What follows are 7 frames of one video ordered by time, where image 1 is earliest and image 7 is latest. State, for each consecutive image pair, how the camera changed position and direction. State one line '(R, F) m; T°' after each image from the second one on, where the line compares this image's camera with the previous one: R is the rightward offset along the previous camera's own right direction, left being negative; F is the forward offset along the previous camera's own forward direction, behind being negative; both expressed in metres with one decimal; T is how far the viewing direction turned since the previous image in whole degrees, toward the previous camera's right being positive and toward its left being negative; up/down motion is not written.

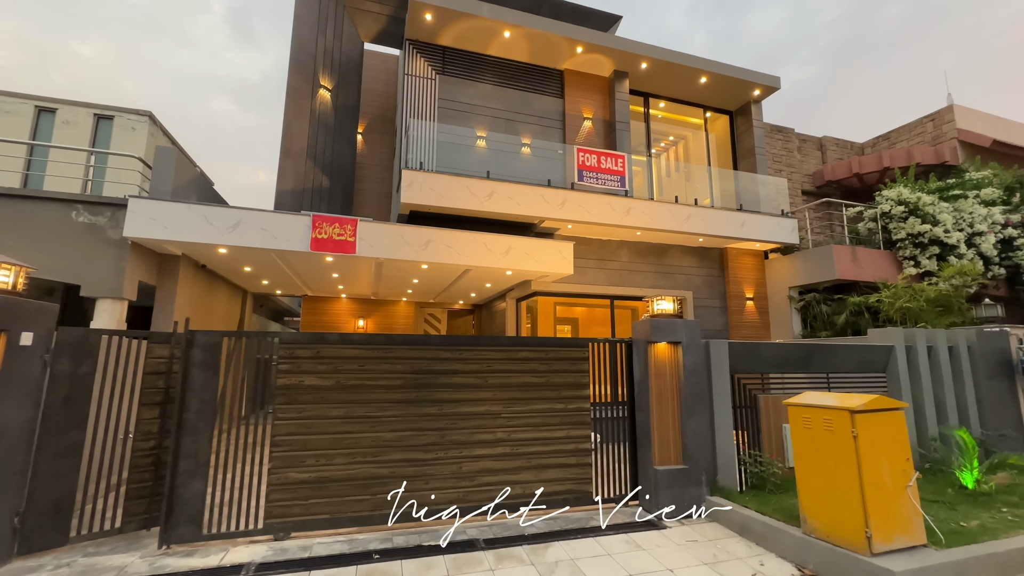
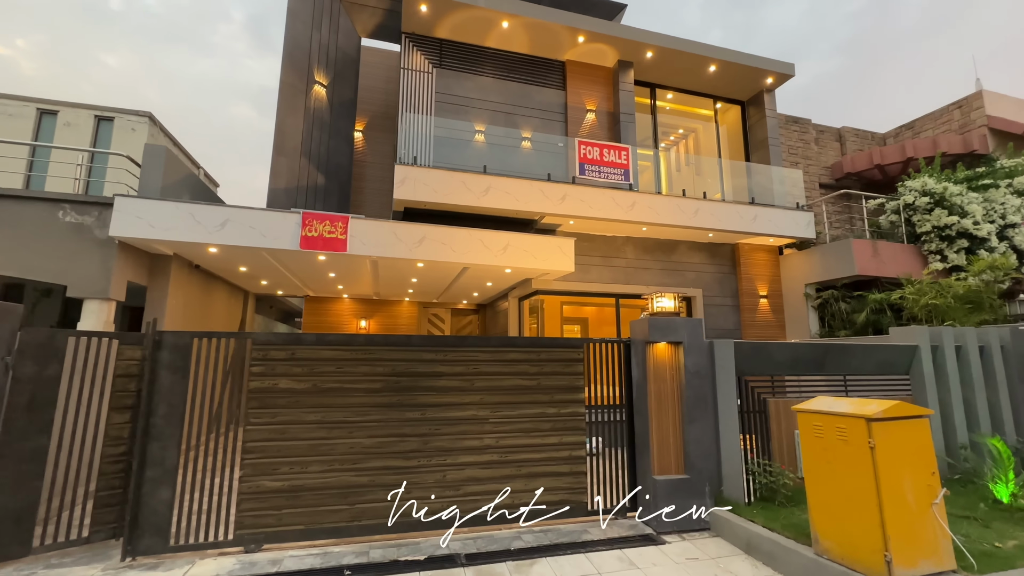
(+0.3, +0.3) m; -2°
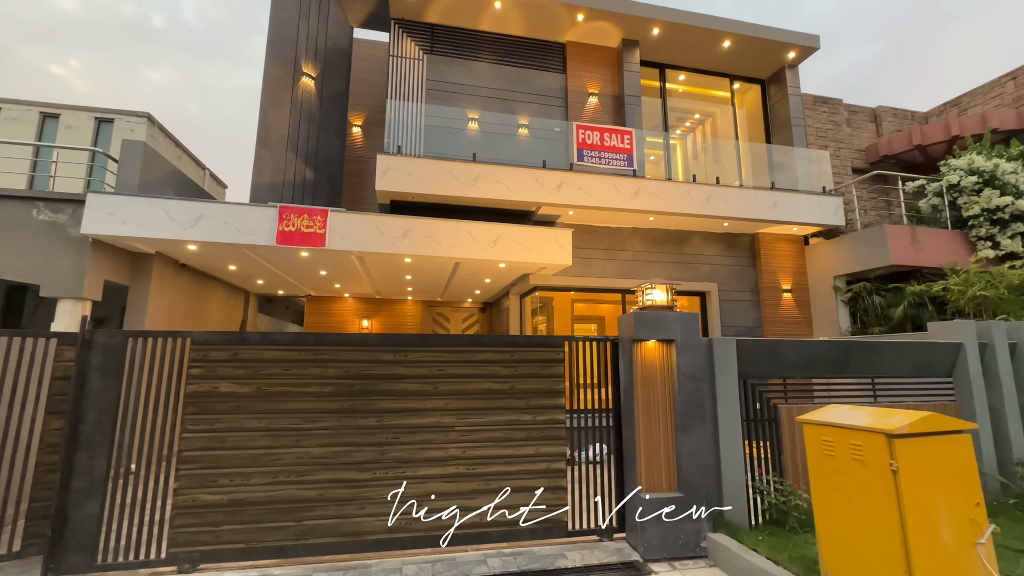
(+0.5, +0.5) m; -3°
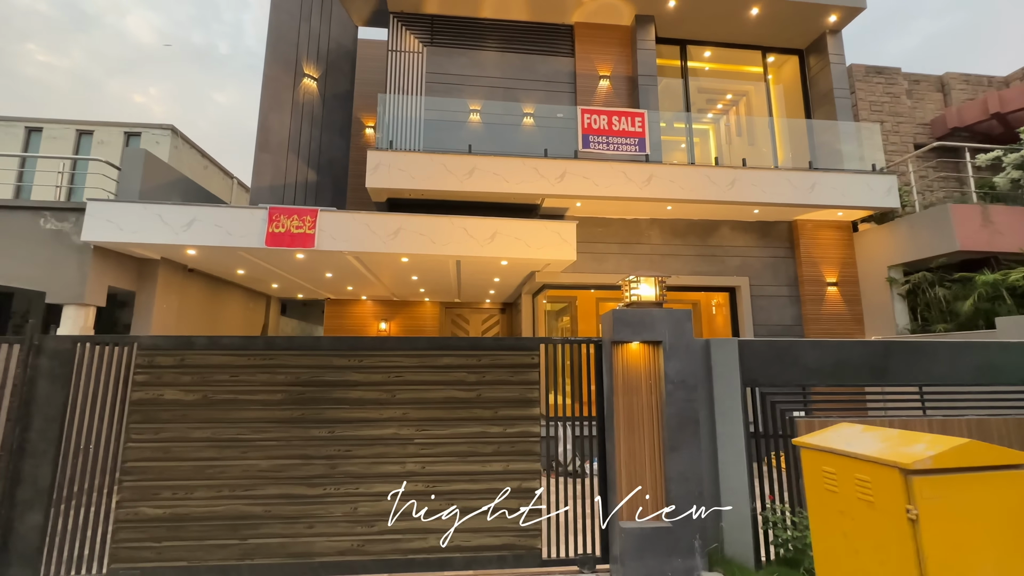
(+0.7, +0.5) m; -6°
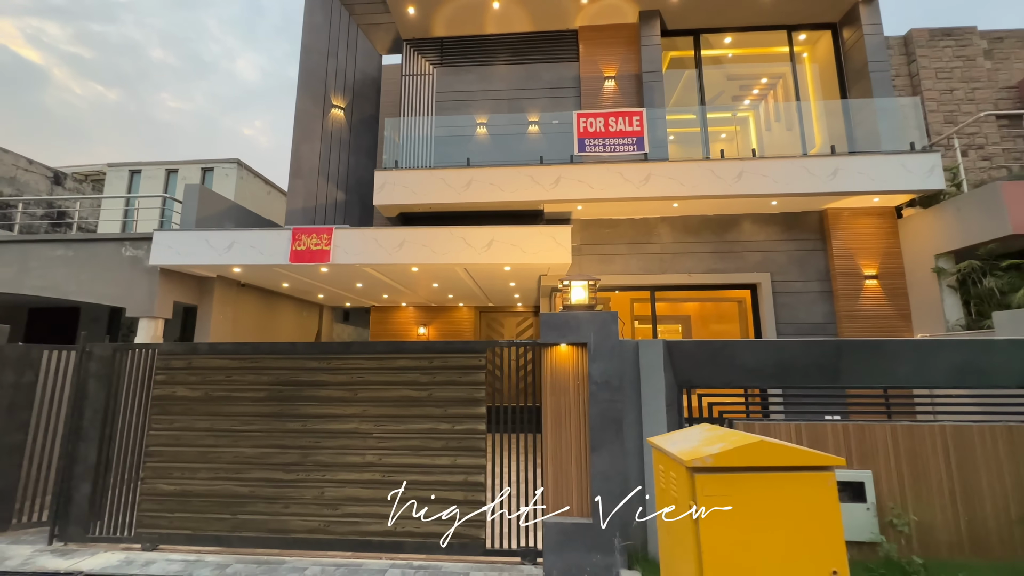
(+1.2, -0.2) m; -10°
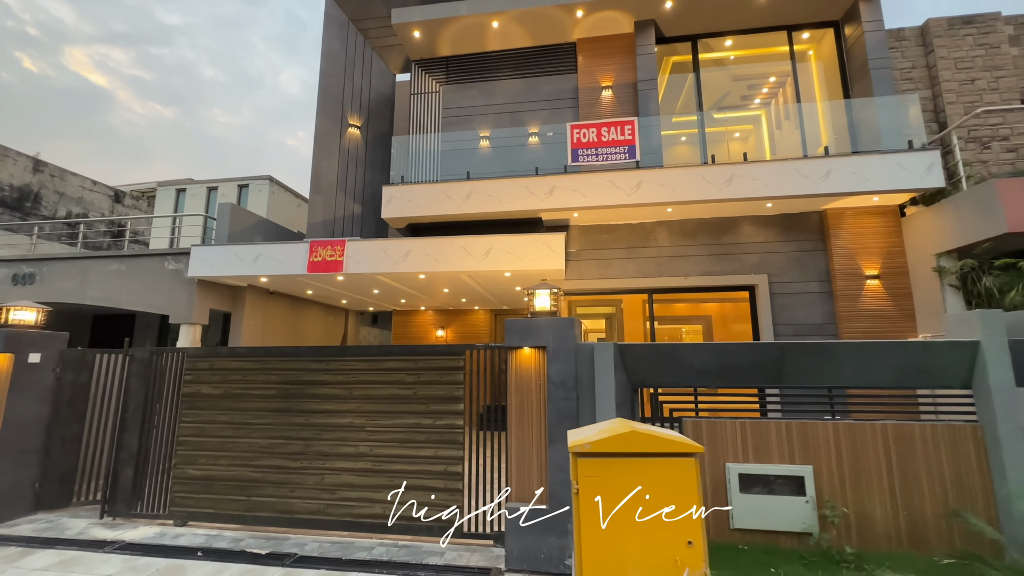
(+0.6, -0.4) m; -5°
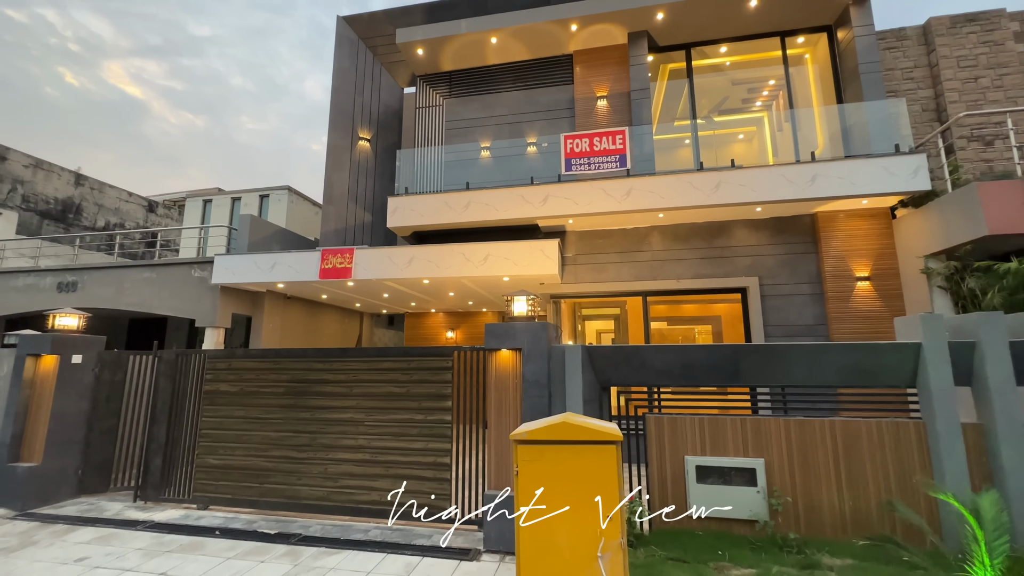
(+0.4, -0.4) m; -3°
